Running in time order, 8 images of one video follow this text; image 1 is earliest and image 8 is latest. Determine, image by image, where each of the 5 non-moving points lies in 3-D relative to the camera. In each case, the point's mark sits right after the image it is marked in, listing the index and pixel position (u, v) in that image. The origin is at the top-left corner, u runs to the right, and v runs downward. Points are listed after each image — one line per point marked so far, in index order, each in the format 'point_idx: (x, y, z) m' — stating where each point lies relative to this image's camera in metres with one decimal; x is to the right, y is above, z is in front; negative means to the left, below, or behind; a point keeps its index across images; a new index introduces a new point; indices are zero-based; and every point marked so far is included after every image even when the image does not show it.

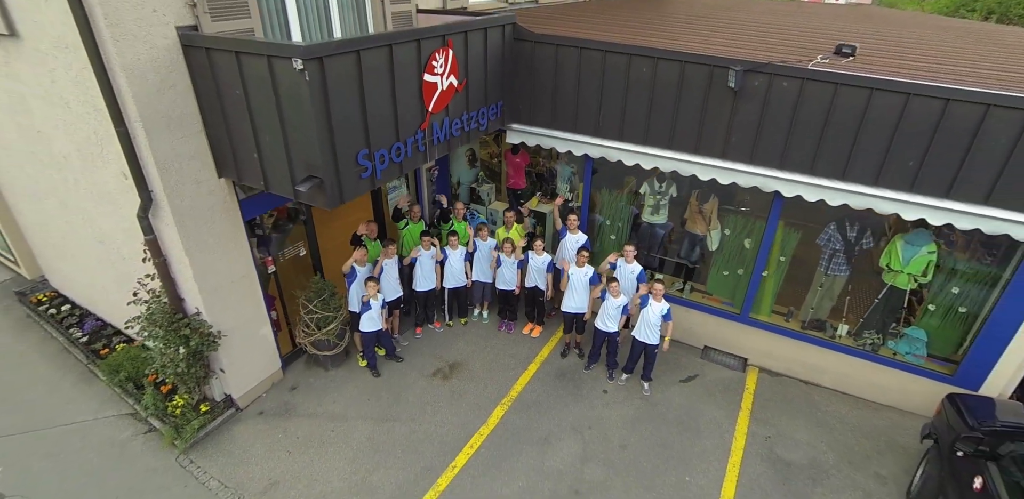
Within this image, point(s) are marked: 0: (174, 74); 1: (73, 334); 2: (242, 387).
0: (-3.2, +1.7, +4.8) m
1: (-6.6, -1.3, +7.7) m
2: (-3.4, -1.7, +6.3) m
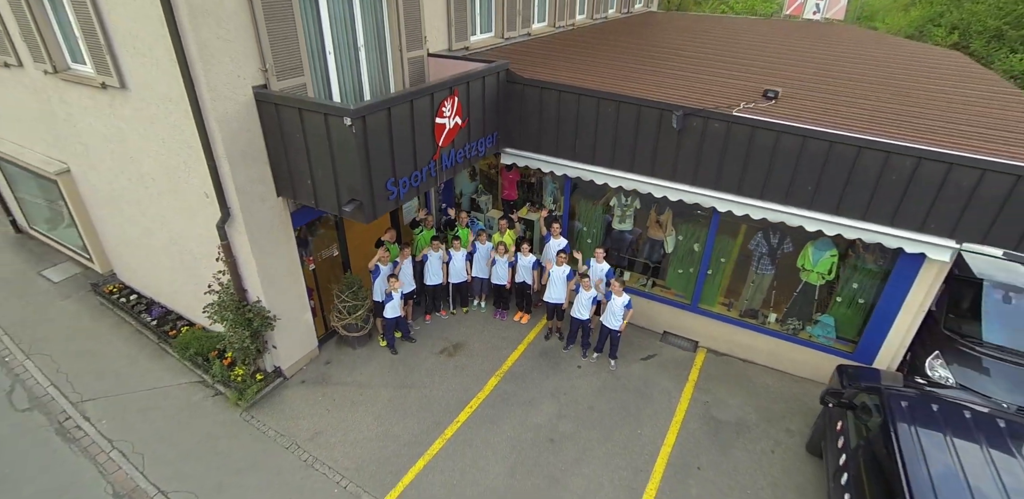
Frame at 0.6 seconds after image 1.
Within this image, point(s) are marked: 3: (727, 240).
0: (-3.4, +1.6, +6.4) m
1: (-6.7, -1.3, +9.3) m
2: (-3.6, -1.7, +8.0) m
3: (+3.5, +0.2, +8.2) m
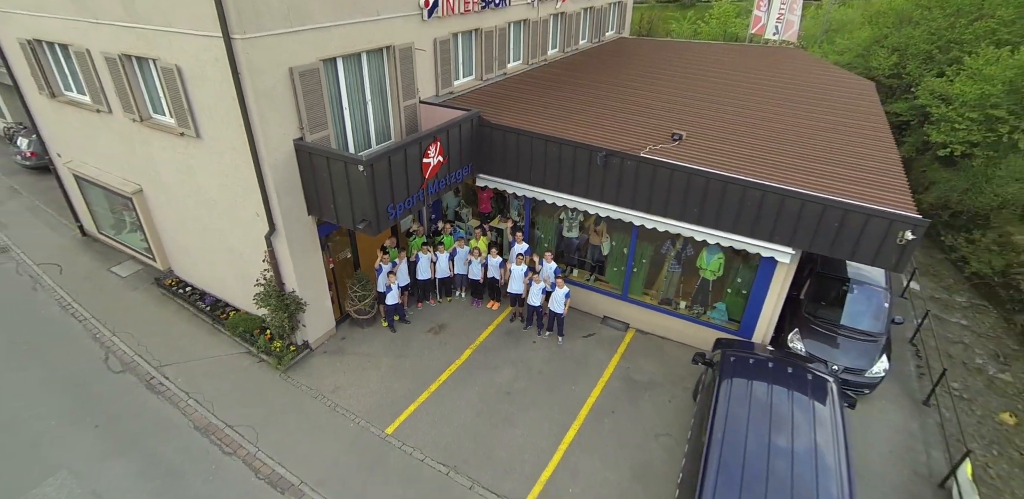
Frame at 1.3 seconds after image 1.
0: (-4.0, +1.6, +8.9) m
1: (-7.3, -1.3, +11.9) m
2: (-4.2, -1.8, +10.6) m
3: (+2.9, +0.1, +10.8) m
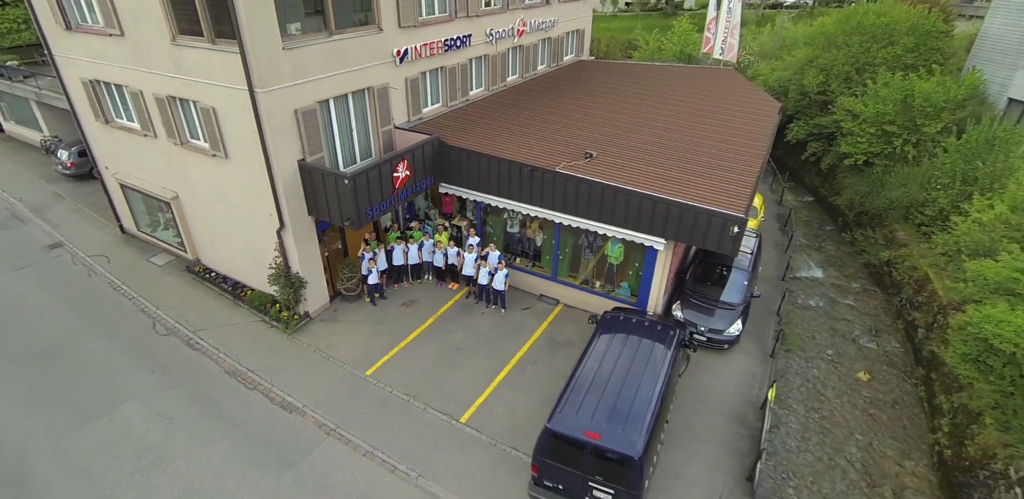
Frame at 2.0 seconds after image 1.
0: (-5.3, +1.8, +12.1) m
1: (-8.7, -1.1, +15.1) m
2: (-5.5, -1.6, +13.8) m
3: (+1.6, +0.3, +14.0) m
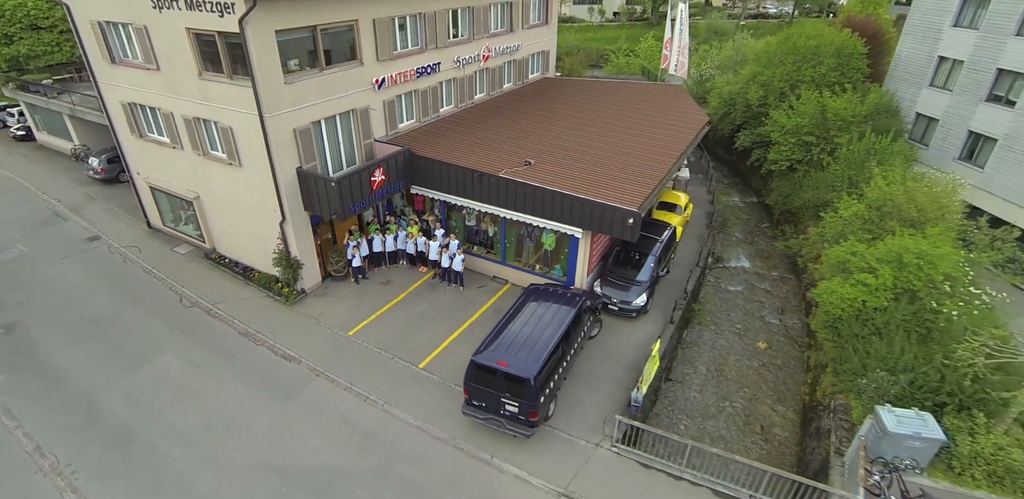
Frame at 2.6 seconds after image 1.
0: (-6.8, +2.1, +15.6) m
1: (-10.2, -0.8, +18.5) m
2: (-7.0, -1.2, +17.2) m
3: (0.0, +0.7, +17.4) m
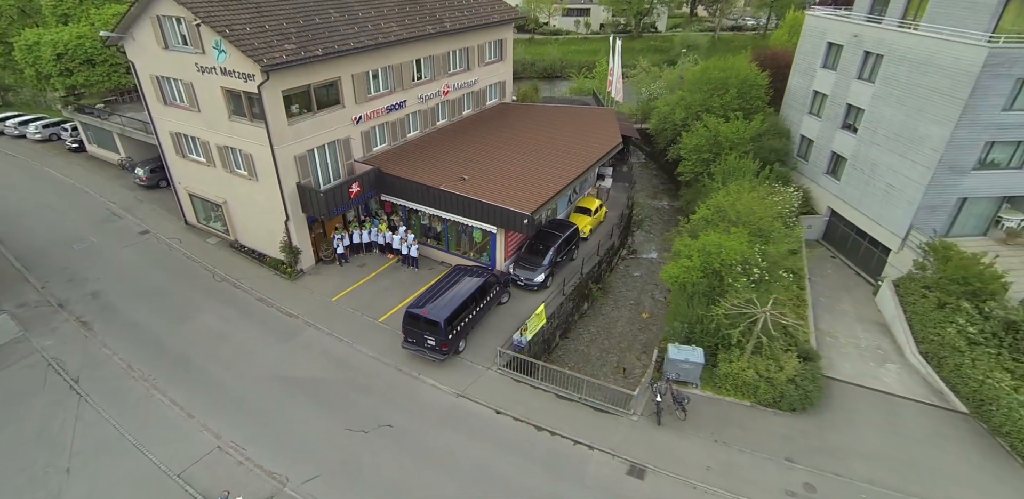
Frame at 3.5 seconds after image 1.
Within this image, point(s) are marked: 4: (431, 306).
0: (-9.6, +2.5, +22.1) m
1: (-13.0, -0.3, +25.0) m
2: (-9.8, -0.8, +23.7) m
3: (-2.8, +1.0, +23.8) m
4: (-3.0, -2.1, +18.5) m
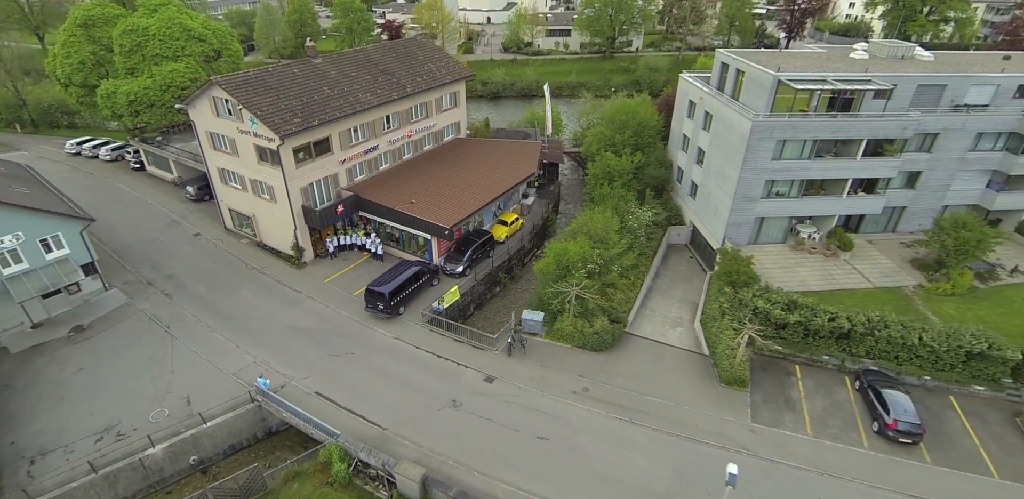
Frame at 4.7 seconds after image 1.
0: (-14.3, +2.6, +33.6) m
1: (-17.6, -0.2, +36.7) m
2: (-14.5, -0.8, +35.3) m
3: (-7.4, +1.0, +35.2) m
4: (-7.8, -2.2, +29.9) m
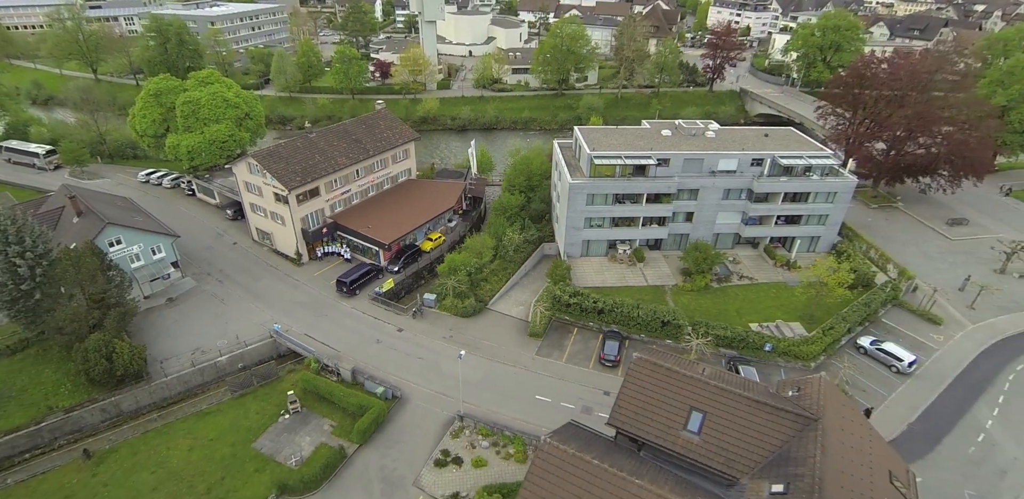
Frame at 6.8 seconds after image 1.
0: (-23.4, +1.9, +55.1) m
1: (-26.7, -0.8, +58.2) m
2: (-23.7, -1.4, +56.8) m
3: (-16.5, +0.3, +56.6) m
4: (-17.1, -2.9, +51.3) m
